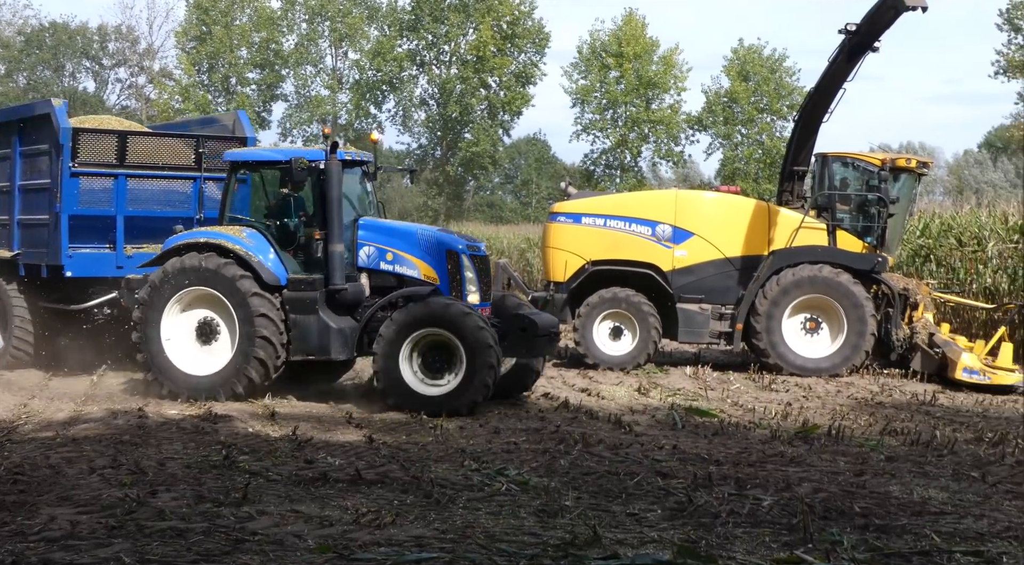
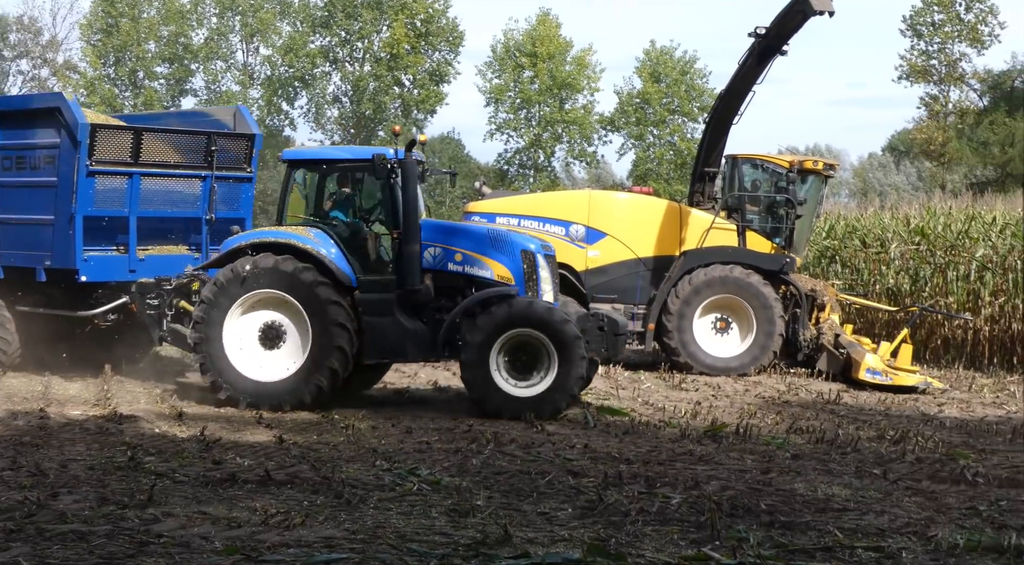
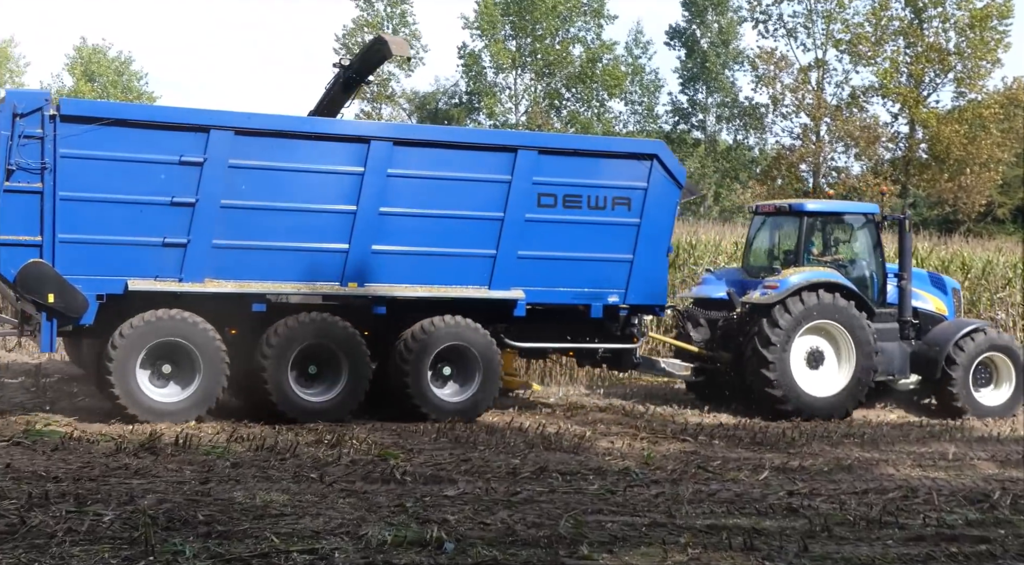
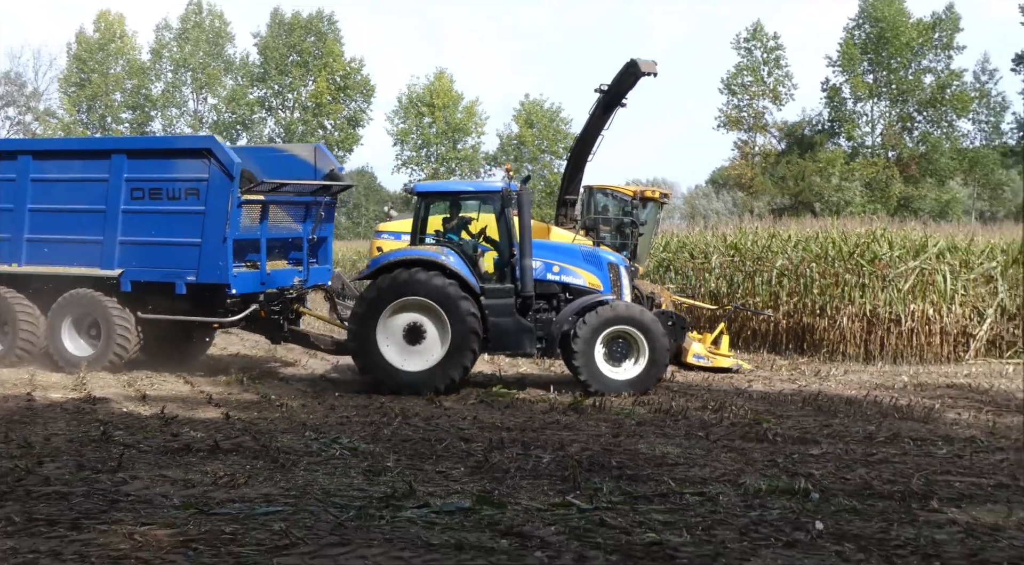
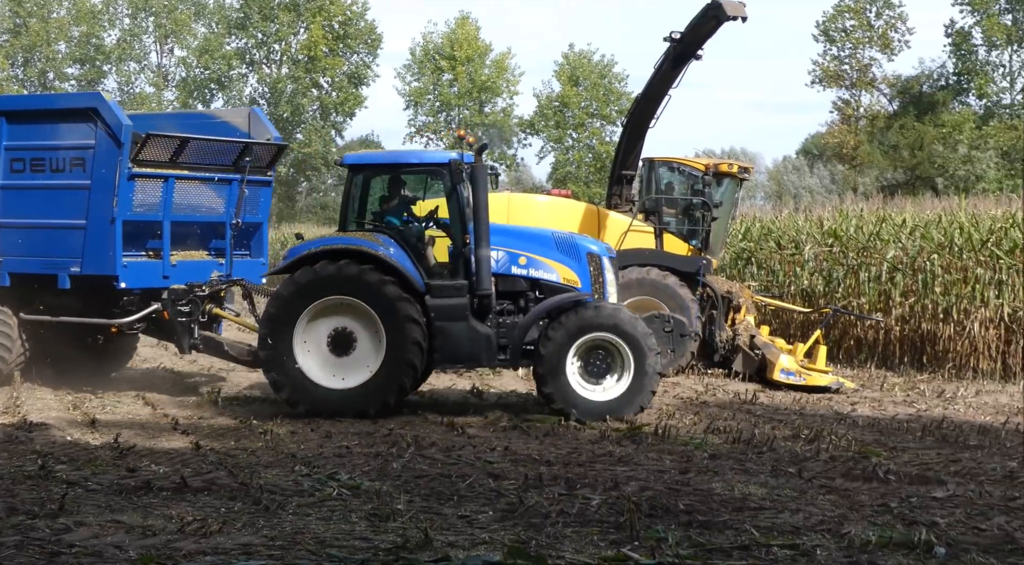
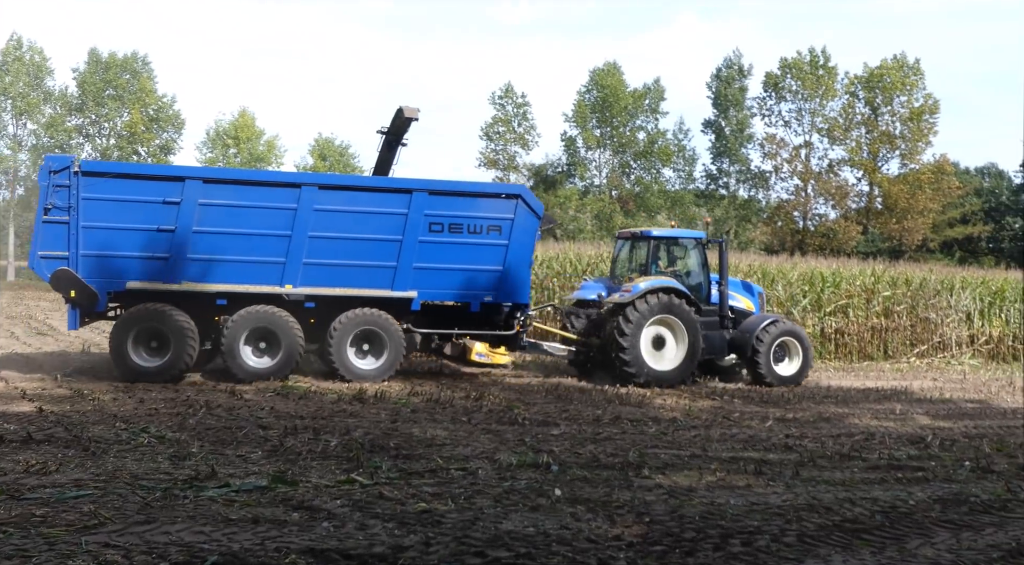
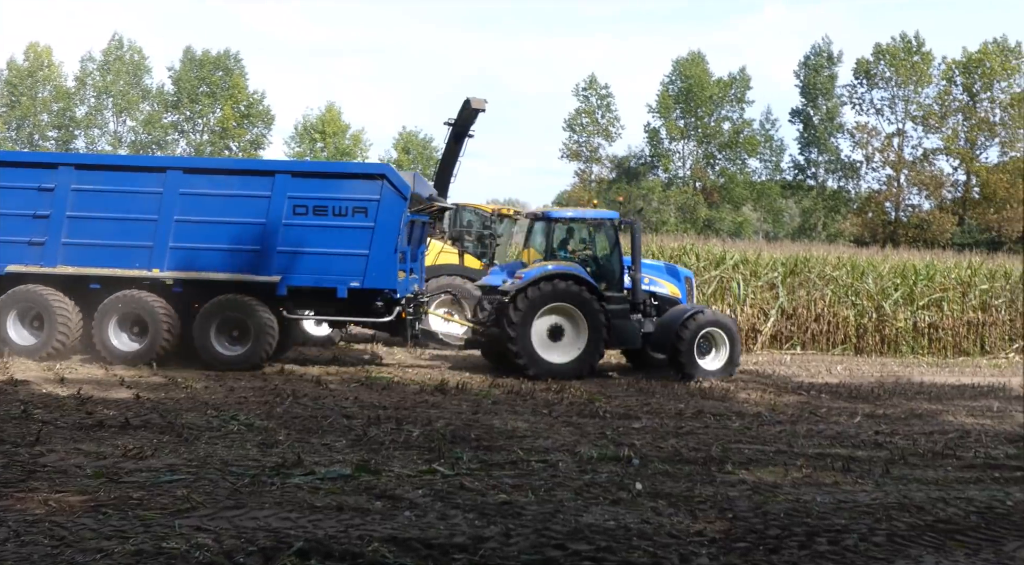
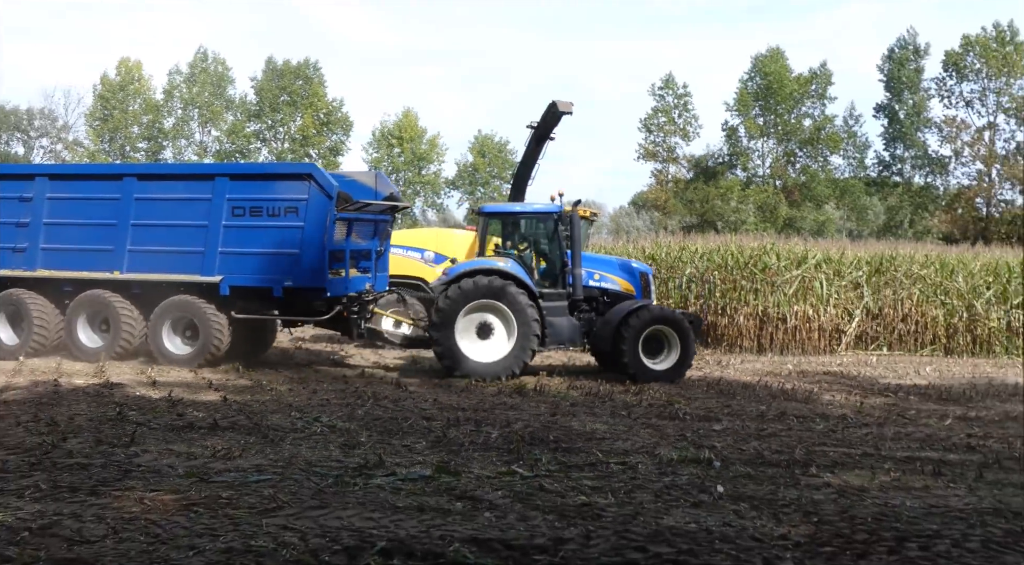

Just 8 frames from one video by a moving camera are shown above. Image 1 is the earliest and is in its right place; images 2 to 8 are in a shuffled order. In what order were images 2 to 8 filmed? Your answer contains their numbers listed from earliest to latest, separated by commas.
2, 5, 4, 8, 7, 6, 3
